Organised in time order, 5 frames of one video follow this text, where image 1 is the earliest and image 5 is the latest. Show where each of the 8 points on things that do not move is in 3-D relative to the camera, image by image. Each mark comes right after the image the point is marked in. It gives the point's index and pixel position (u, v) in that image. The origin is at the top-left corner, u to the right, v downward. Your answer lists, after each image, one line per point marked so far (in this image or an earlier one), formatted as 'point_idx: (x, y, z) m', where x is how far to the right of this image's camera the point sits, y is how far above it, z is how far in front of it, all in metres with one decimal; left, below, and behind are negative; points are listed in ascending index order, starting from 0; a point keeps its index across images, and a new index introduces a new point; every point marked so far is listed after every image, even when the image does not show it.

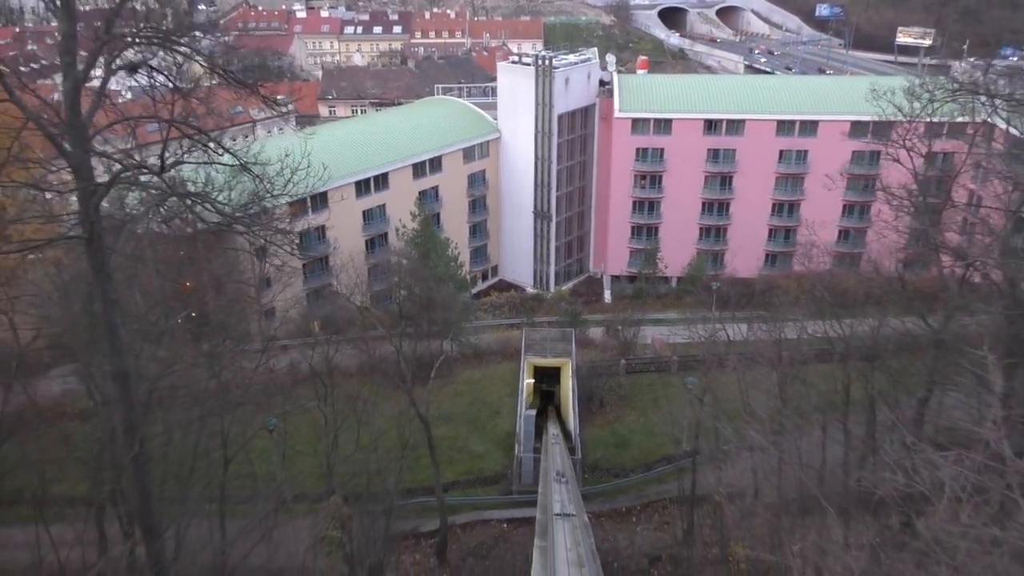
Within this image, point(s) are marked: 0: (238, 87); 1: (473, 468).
0: (-1.9, +1.4, +5.2) m
1: (-0.7, -3.4, +14.5) m
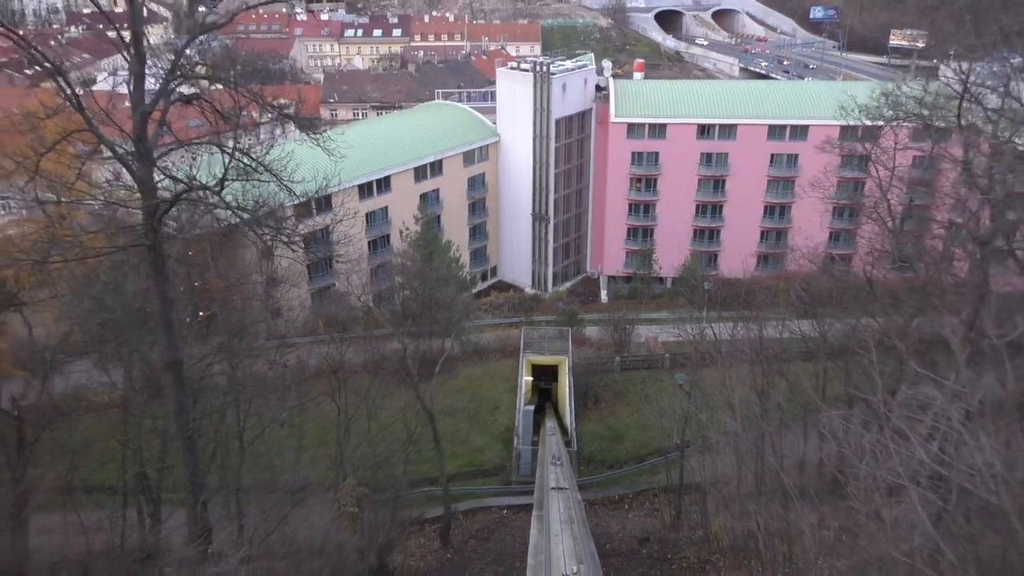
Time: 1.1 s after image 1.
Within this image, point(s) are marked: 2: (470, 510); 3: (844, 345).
0: (-1.8, +1.4, +6.0) m
1: (-0.8, -3.4, +15.3) m
2: (-0.7, -3.9, +13.4) m
3: (+5.2, -0.9, +12.0) m
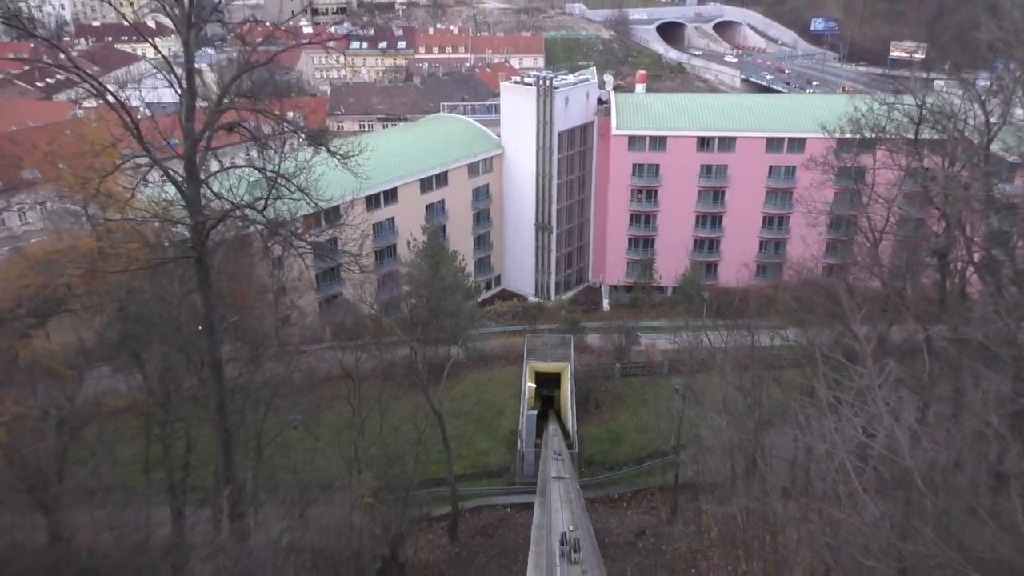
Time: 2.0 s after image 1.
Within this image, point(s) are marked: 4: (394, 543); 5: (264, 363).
0: (-1.8, +1.4, +6.7) m
1: (-0.7, -3.6, +15.9) m
2: (-0.7, -4.1, +14.1) m
3: (+5.3, -1.0, +12.7) m
4: (-1.7, -3.6, +10.9) m
5: (-4.1, -1.2, +12.5) m
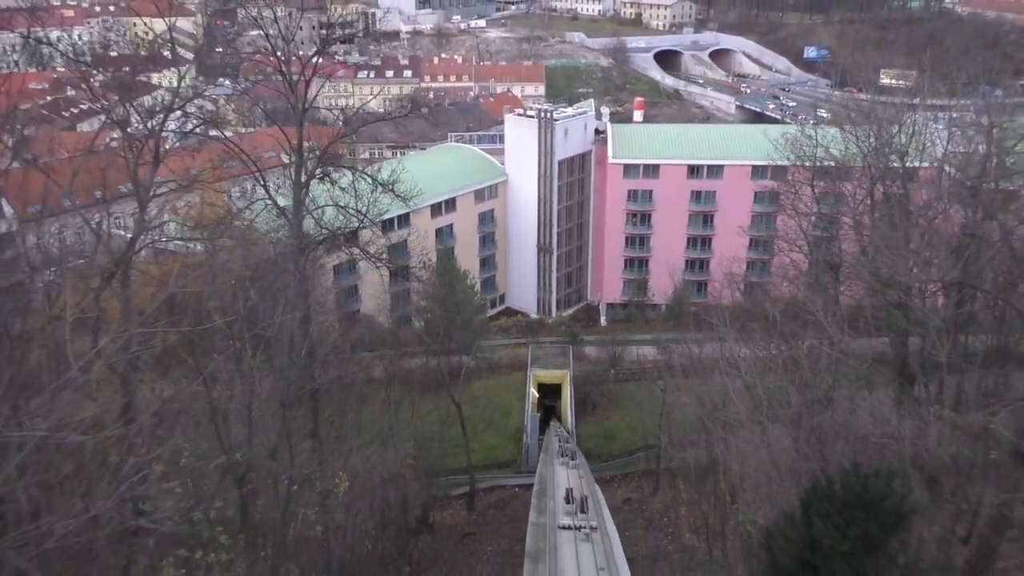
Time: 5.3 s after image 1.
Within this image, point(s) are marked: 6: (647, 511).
0: (-1.7, +1.3, +9.2) m
1: (-0.5, -3.9, +18.3) m
2: (-0.5, -4.3, +16.5) m
3: (+5.4, -1.3, +15.1) m
4: (-1.5, -3.8, +13.3) m
5: (-3.9, -1.5, +15.0) m
6: (+2.4, -4.1, +13.7) m
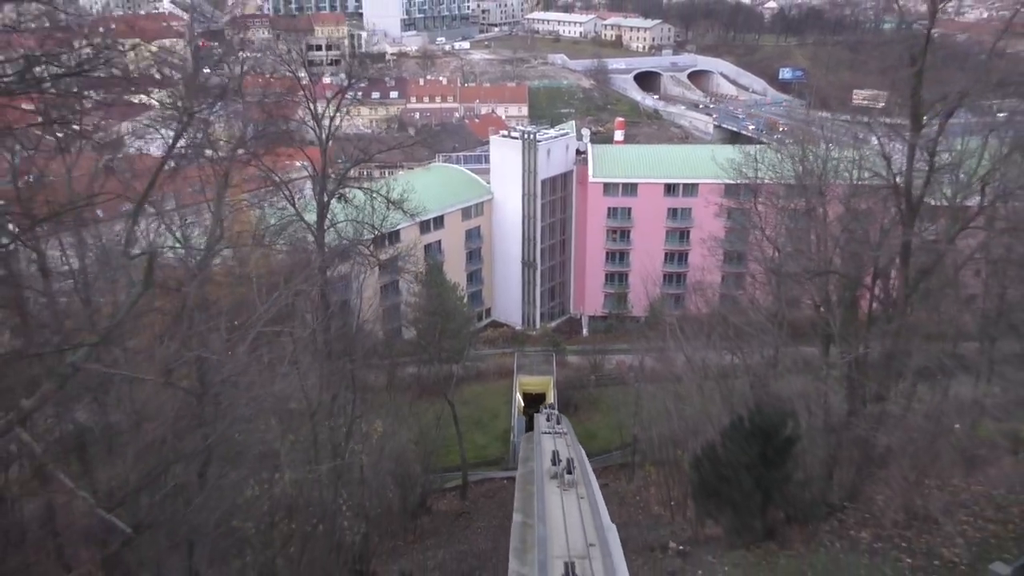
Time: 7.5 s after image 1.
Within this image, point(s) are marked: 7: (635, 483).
0: (-1.8, +1.2, +10.8) m
1: (-0.8, -4.2, +19.8) m
2: (-0.8, -4.5, +17.9) m
3: (+5.2, -1.4, +16.8) m
4: (-1.7, -3.9, +14.7) m
5: (-4.2, -1.7, +16.4) m
6: (+2.2, -4.2, +15.2) m
7: (+2.5, -4.1, +15.8) m
